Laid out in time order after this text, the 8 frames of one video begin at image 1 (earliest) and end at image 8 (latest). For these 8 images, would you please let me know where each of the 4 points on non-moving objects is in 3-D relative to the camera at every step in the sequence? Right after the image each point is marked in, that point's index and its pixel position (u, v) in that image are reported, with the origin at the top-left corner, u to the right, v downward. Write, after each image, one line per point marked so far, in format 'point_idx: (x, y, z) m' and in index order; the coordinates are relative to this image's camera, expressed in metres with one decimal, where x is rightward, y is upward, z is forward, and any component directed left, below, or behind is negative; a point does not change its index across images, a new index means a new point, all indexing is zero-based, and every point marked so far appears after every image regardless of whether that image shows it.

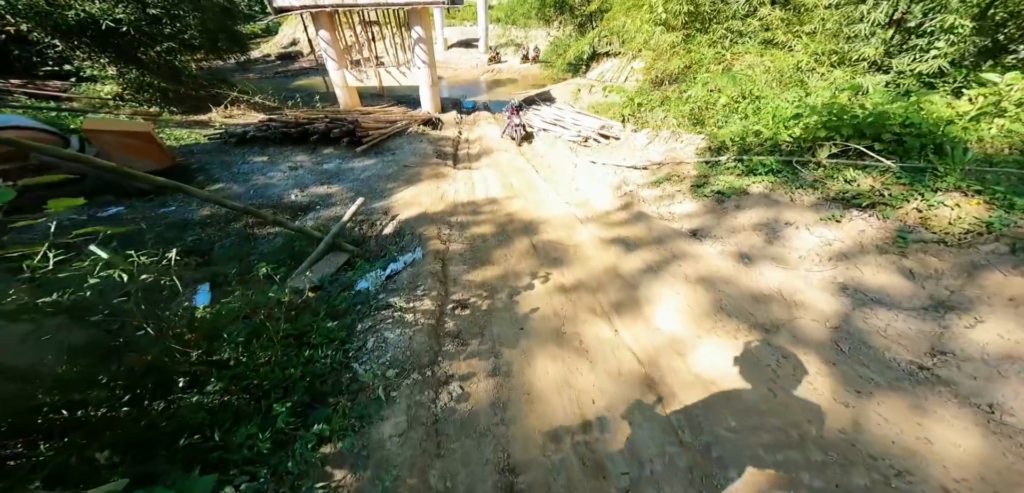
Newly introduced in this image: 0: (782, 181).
0: (+3.7, +0.9, +4.7) m
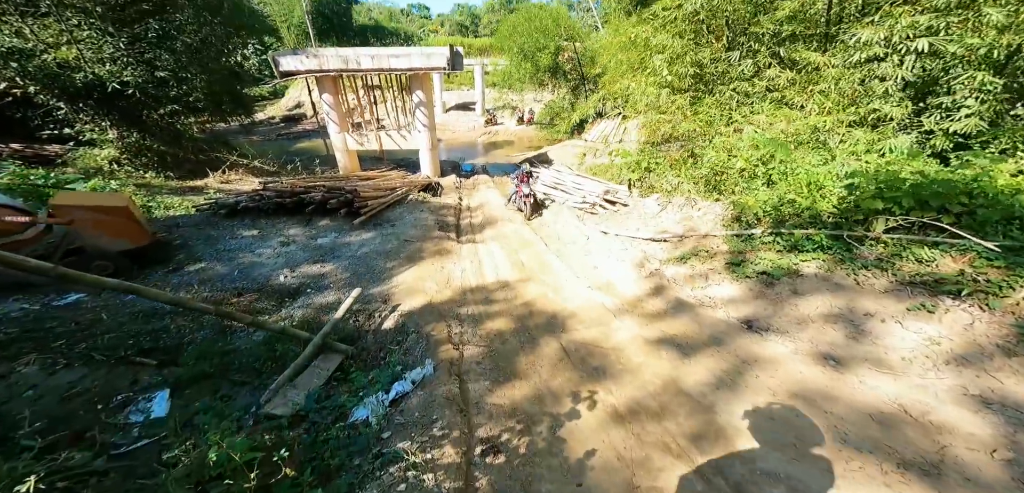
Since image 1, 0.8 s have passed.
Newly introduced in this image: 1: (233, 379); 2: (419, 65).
0: (+3.9, -0.1, +4.2) m
1: (-3.1, -1.5, +4.0) m
2: (-3.2, +6.1, +12.1) m
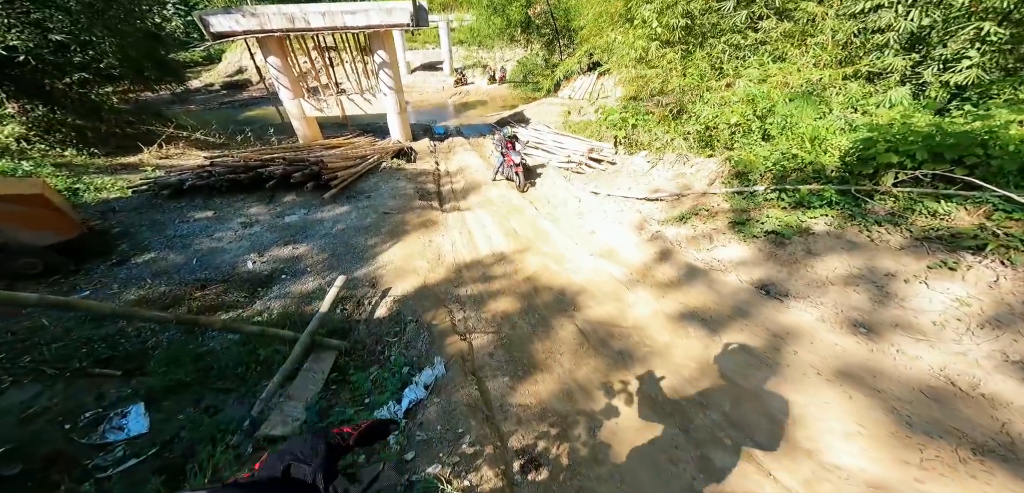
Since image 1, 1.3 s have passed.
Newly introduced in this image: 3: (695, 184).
0: (+4.0, +0.4, +4.1) m
1: (-3.0, -1.4, +3.5) m
2: (-4.0, +6.8, +10.8) m
3: (+3.0, +1.1, +5.9) m
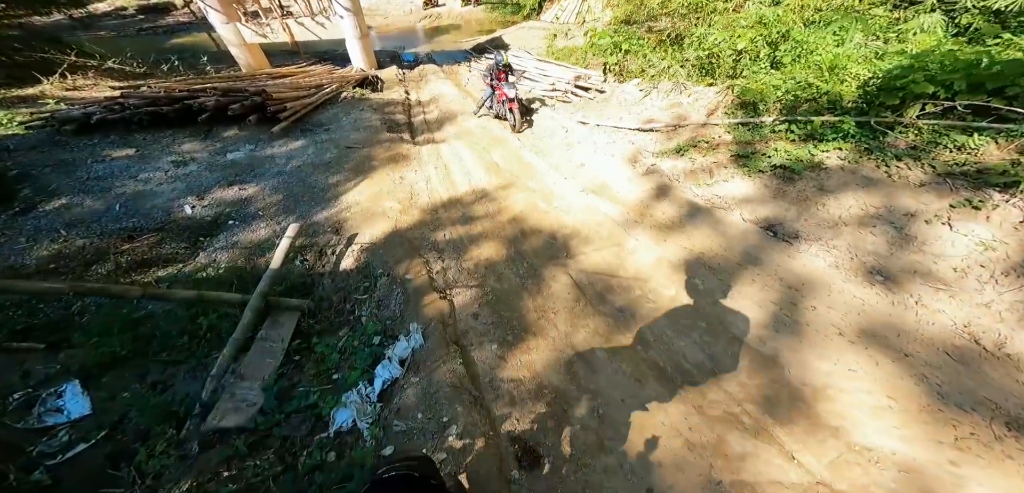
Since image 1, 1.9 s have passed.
0: (+3.8, +0.9, +3.7) m
1: (-3.1, -1.0, +3.0) m
2: (-4.6, +8.3, +8.8) m
3: (+2.7, +2.0, +5.3) m
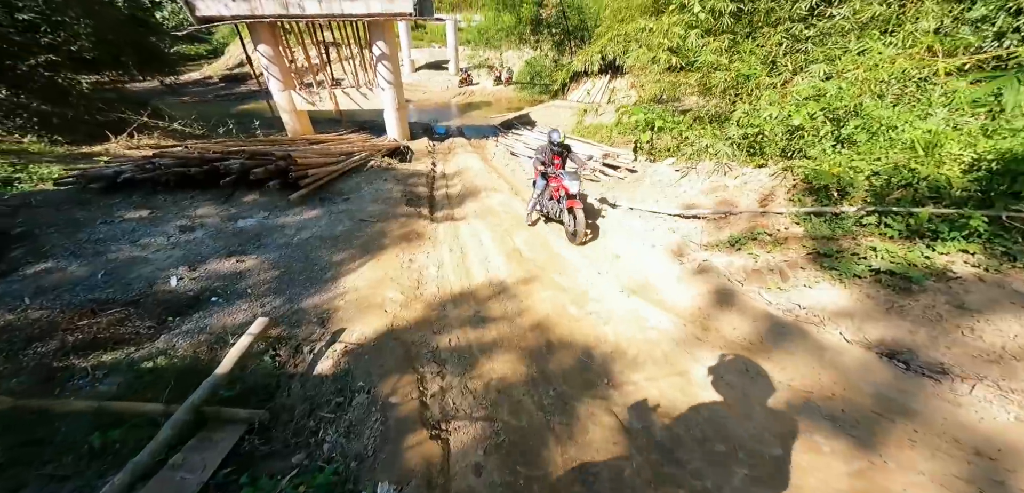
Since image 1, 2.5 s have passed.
0: (+4.1, -0.1, +2.9) m
1: (-3.0, -1.6, +2.2) m
2: (-3.7, +6.6, +9.6) m
3: (+3.1, +0.6, +4.6) m
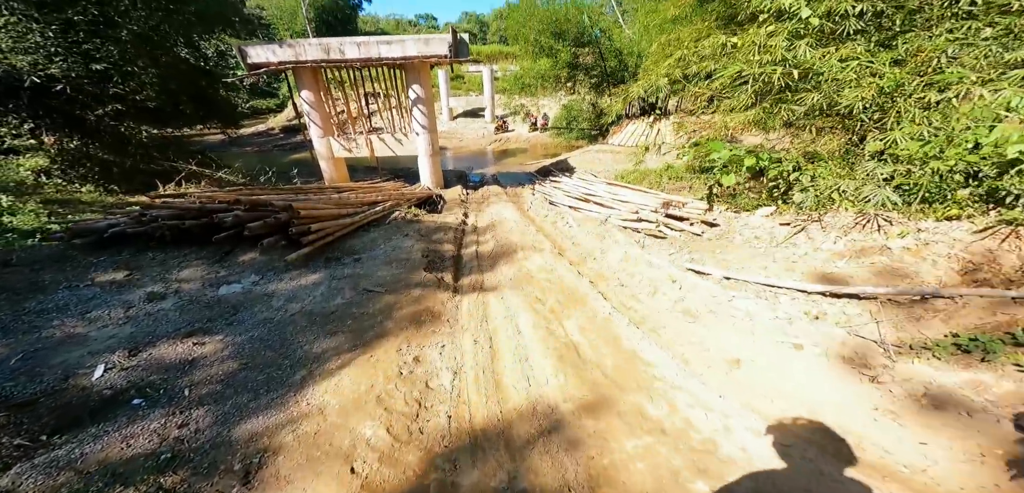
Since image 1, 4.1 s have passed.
0: (+4.3, -0.7, +1.0) m
1: (-2.8, -2.1, +0.9) m
2: (-2.6, +5.1, +9.2) m
3: (+3.6, -0.2, +2.9) m
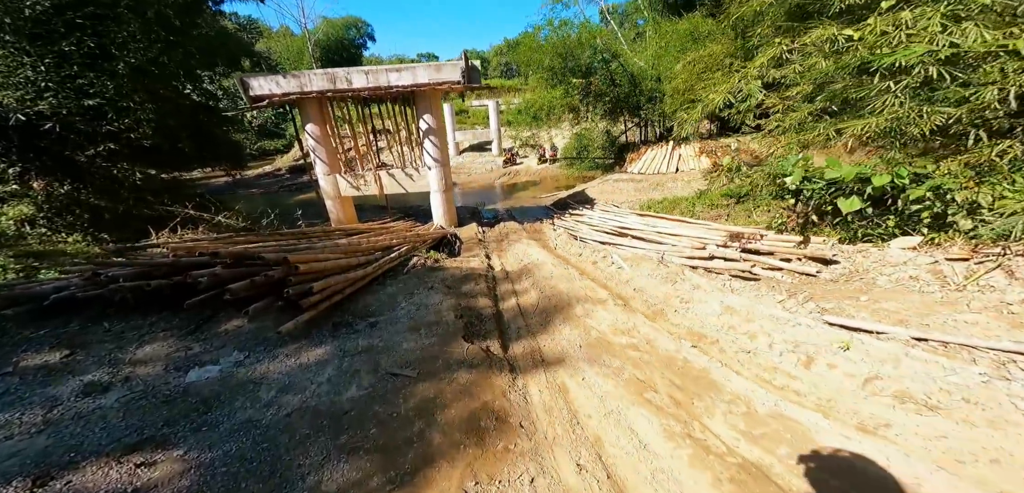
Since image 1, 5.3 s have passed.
0: (+5.1, -0.8, -0.2) m
1: (-2.0, -2.4, -0.5) m
2: (-2.1, +4.0, +8.5) m
3: (+4.3, -0.4, +1.8) m
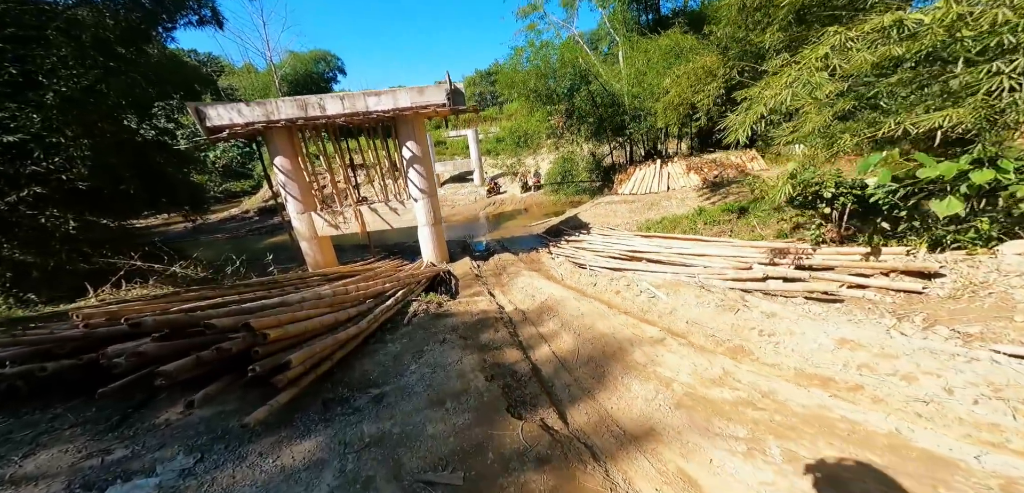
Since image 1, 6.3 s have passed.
0: (+5.8, -0.4, -0.8) m
1: (-1.1, -2.4, -1.7) m
2: (-2.2, +3.2, +7.8) m
3: (+4.9, -0.3, +1.1) m
